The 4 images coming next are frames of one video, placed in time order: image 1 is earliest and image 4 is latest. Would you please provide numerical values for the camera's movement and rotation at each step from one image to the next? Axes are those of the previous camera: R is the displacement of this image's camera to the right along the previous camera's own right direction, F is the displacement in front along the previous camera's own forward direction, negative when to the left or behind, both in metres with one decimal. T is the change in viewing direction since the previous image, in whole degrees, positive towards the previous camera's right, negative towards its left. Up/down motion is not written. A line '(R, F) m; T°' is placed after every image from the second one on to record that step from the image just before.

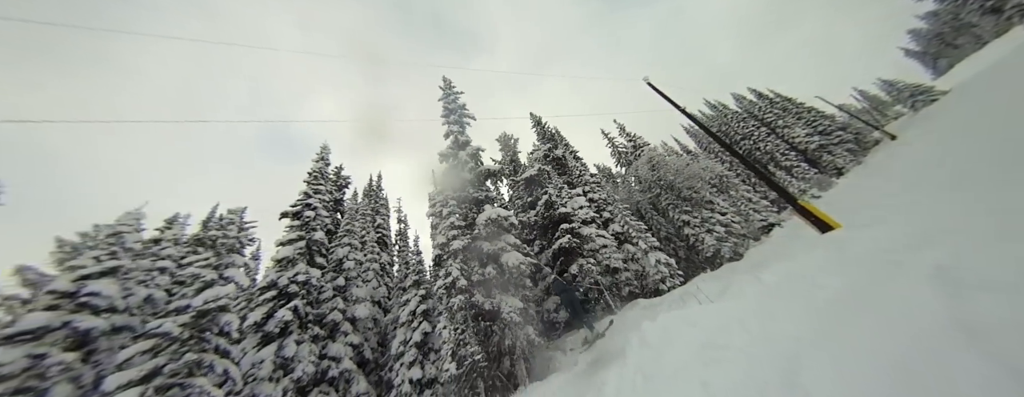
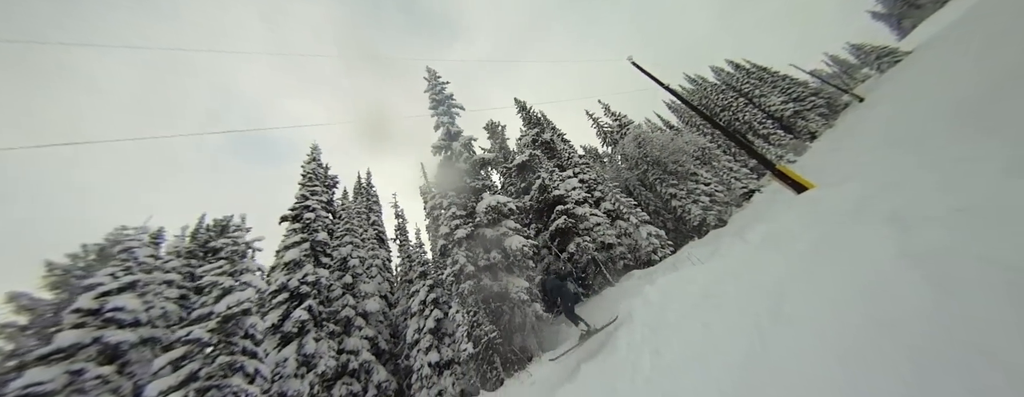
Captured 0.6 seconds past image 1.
(-0.6, -0.5) m; +2°
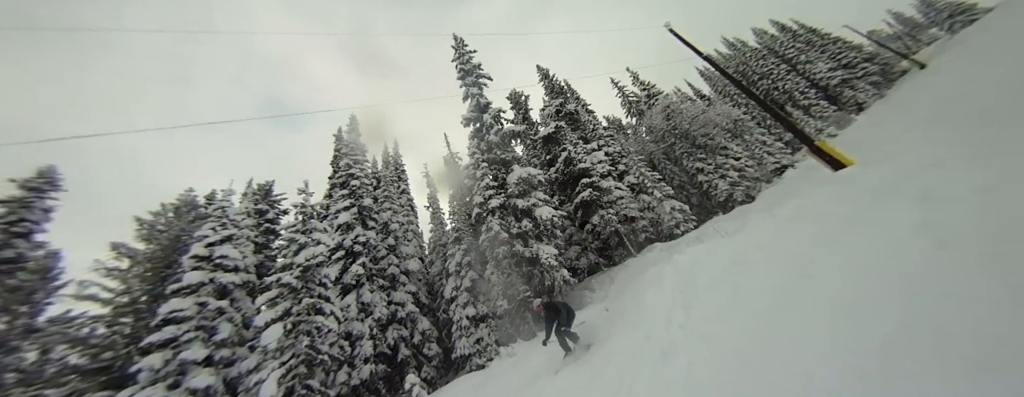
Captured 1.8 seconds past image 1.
(-0.8, -0.9) m; -3°
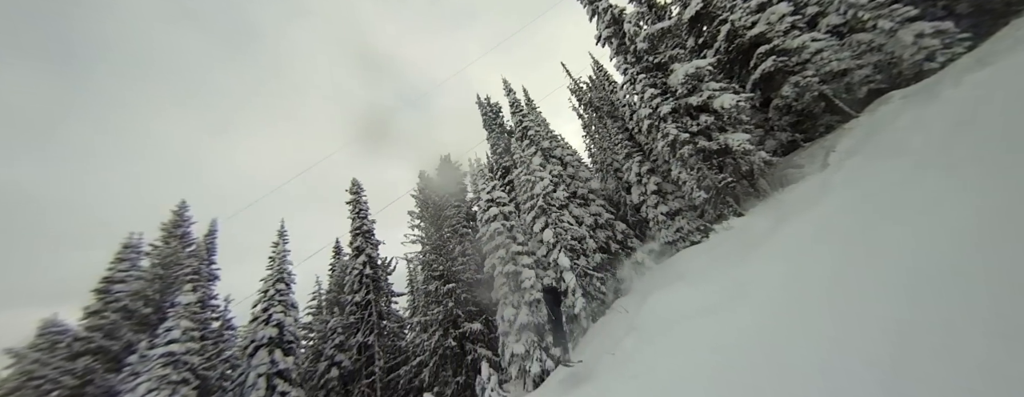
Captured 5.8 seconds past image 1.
(-2.3, -3.7) m; -27°
